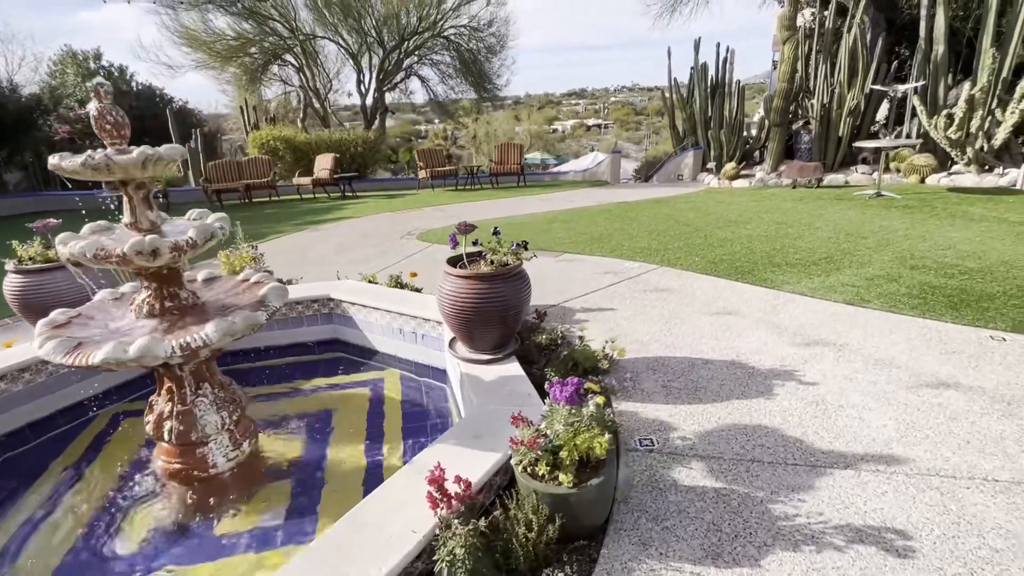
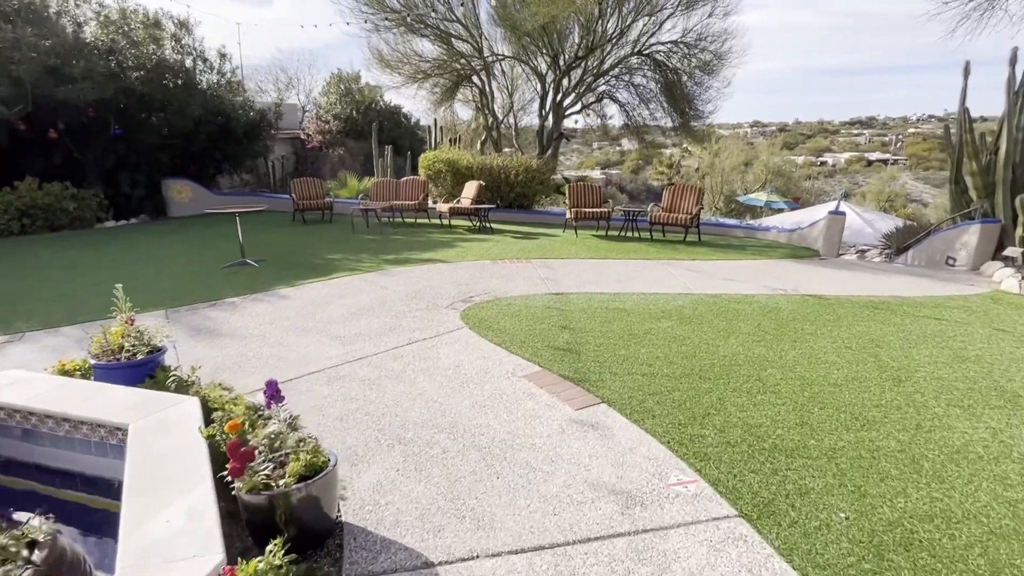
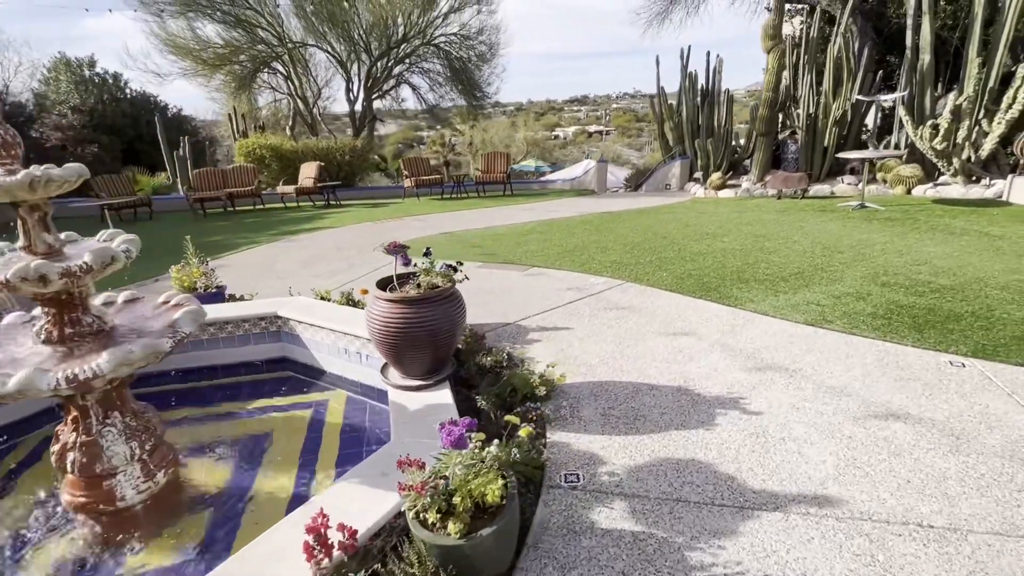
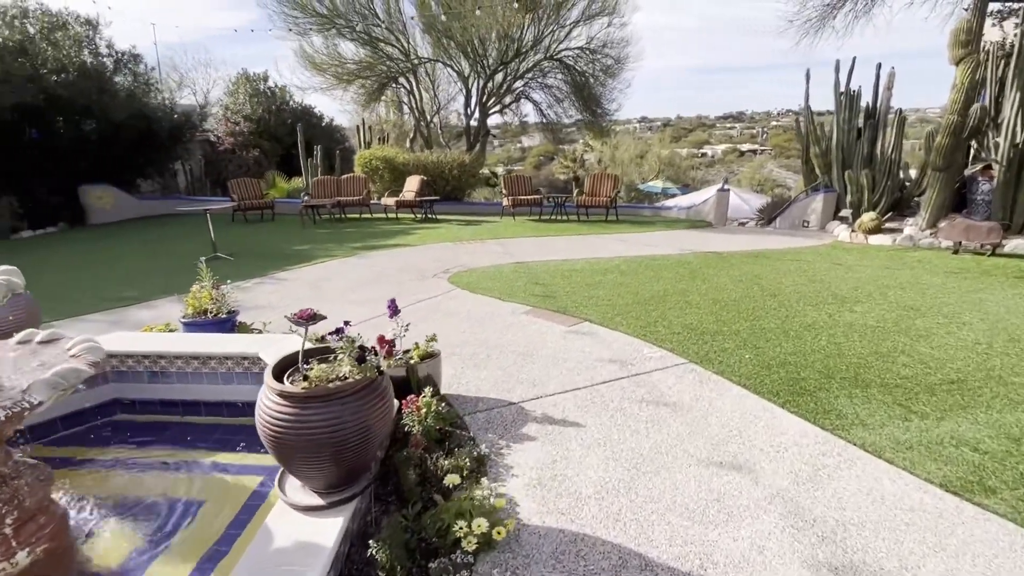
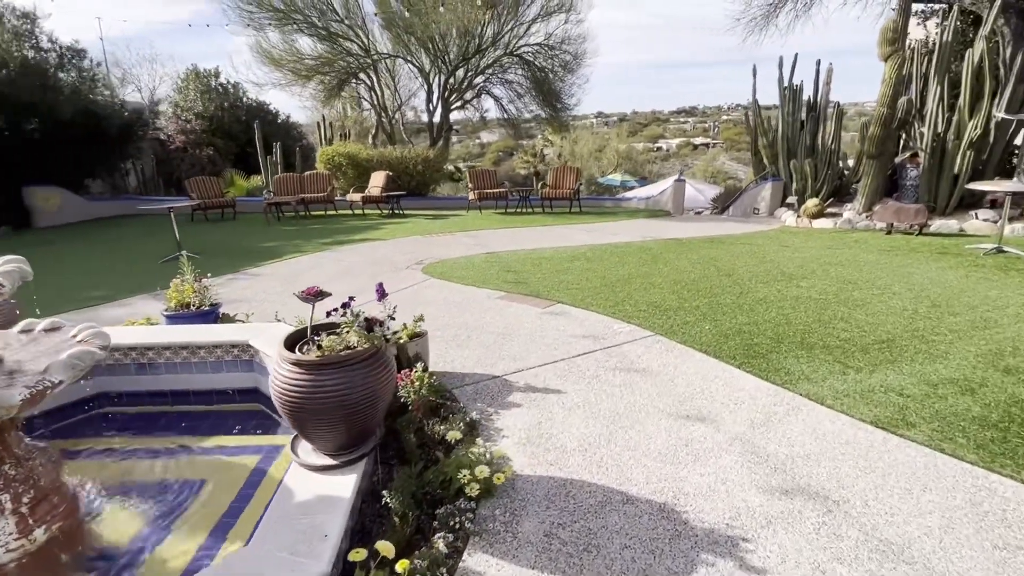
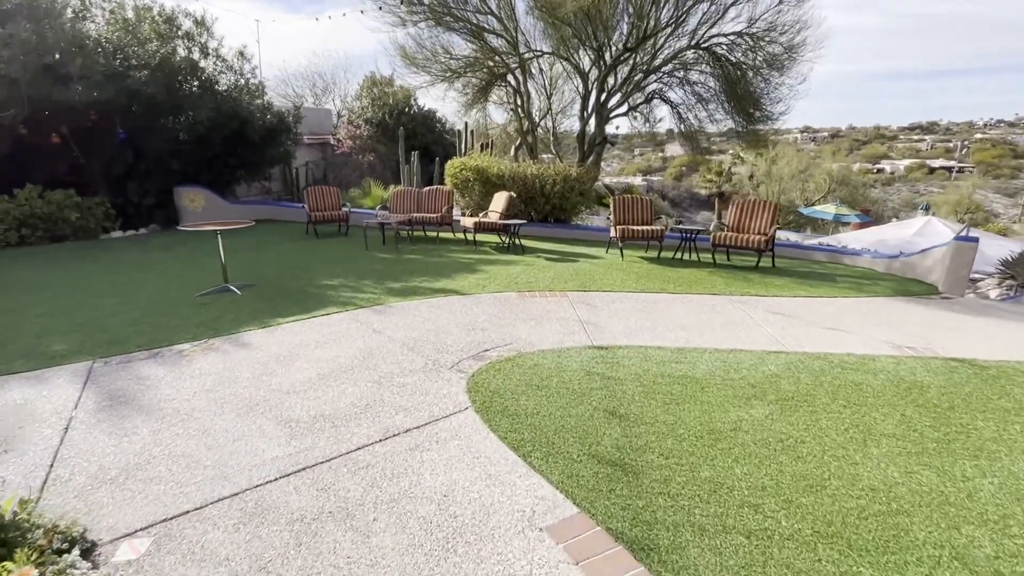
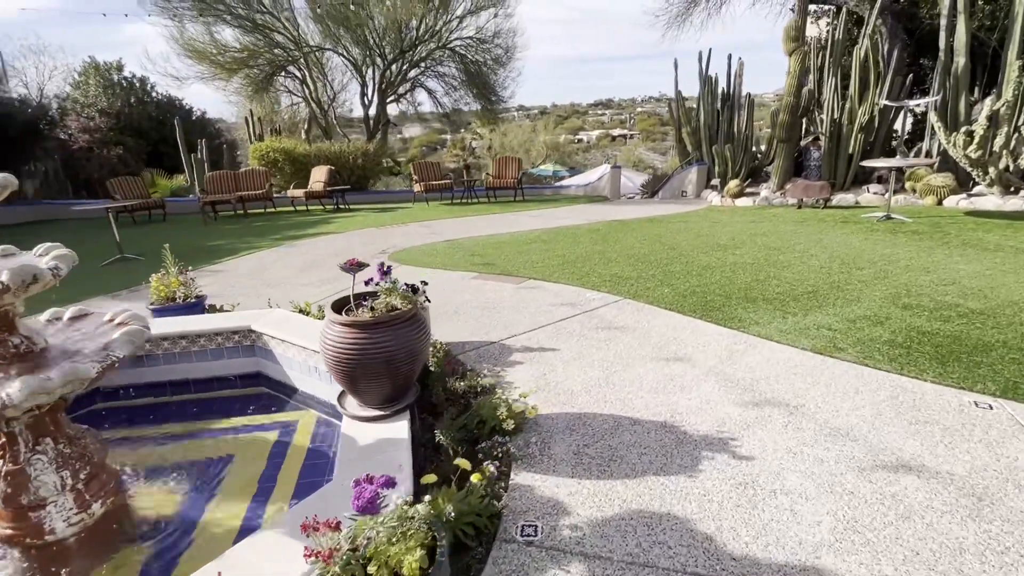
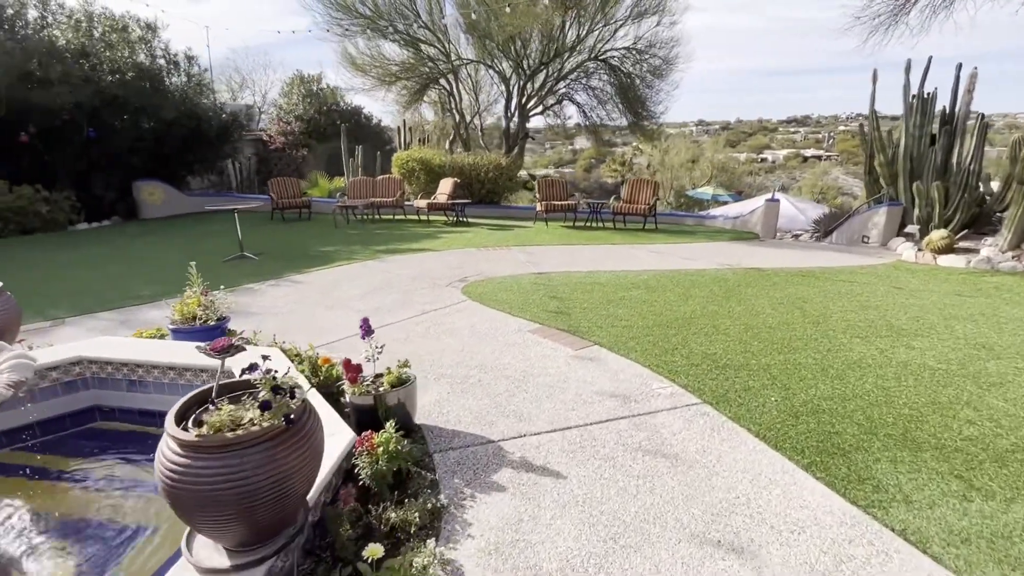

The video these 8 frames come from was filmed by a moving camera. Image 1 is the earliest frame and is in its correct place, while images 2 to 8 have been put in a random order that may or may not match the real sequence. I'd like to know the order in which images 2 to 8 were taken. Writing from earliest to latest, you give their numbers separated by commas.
3, 7, 5, 4, 8, 2, 6
